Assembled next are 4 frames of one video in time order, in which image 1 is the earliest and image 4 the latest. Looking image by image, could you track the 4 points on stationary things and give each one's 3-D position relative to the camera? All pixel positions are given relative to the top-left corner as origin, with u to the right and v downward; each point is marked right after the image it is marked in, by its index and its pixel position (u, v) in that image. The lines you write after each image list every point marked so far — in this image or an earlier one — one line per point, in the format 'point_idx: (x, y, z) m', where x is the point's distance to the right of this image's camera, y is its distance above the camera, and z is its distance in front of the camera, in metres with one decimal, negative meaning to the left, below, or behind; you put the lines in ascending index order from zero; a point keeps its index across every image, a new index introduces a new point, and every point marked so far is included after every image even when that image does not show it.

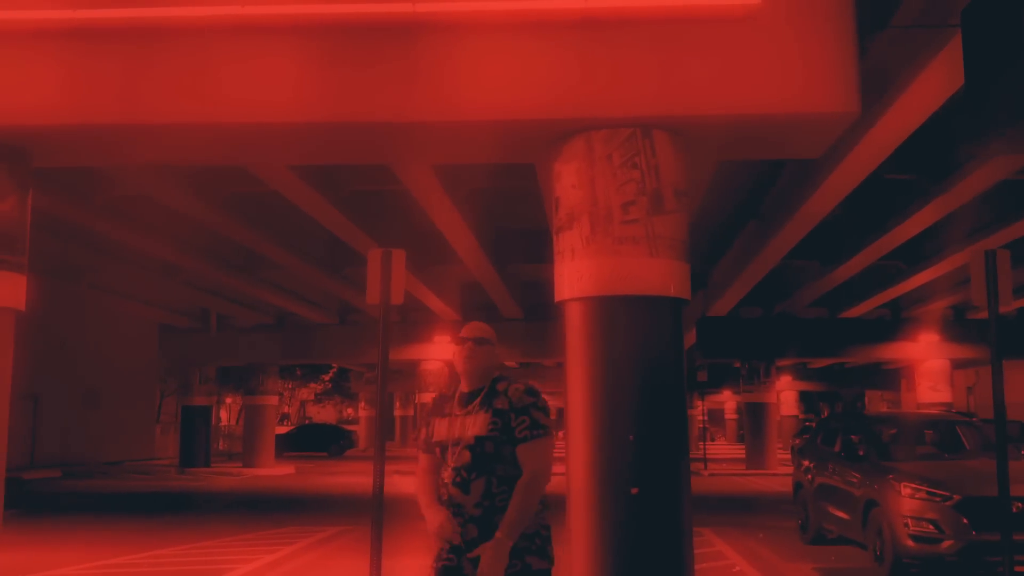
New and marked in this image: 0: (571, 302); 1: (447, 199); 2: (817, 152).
0: (+0.5, -0.1, +7.5) m
1: (-0.9, +1.3, +13.3) m
2: (+2.6, +1.2, +8.3) m
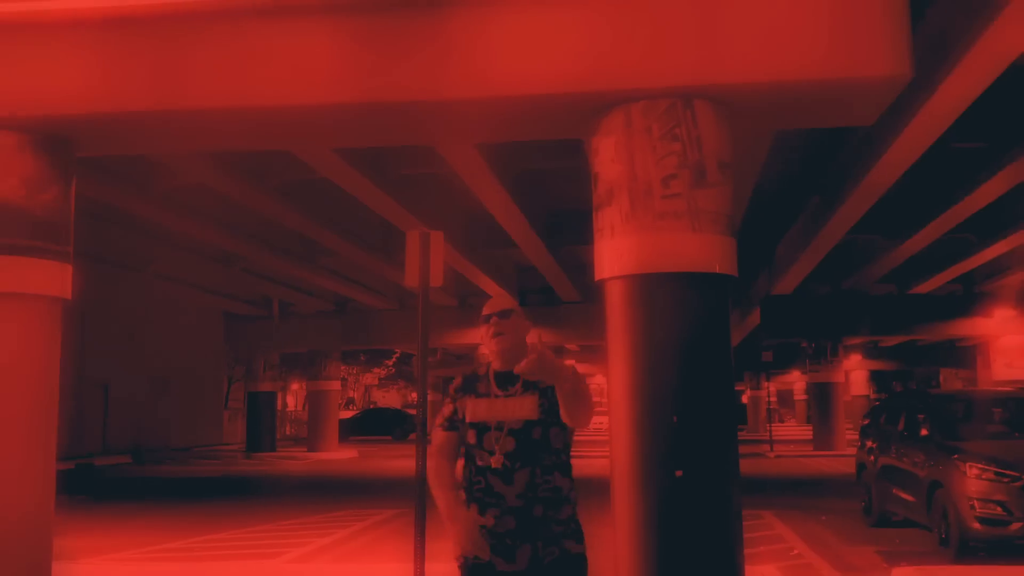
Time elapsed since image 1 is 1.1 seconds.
0: (+0.8, +0.1, +7.3) m
1: (-0.2, +1.5, +13.1) m
2: (+2.9, +1.4, +7.9) m
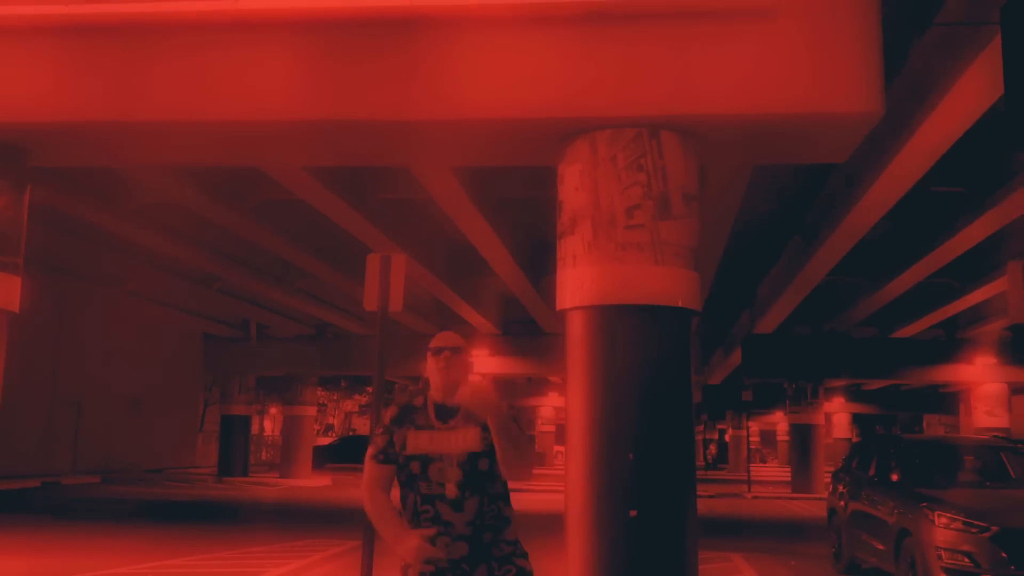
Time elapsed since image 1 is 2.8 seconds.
0: (+0.4, -0.2, +7.1) m
1: (-0.6, +1.1, +13.0) m
2: (+2.7, +1.1, +7.8) m
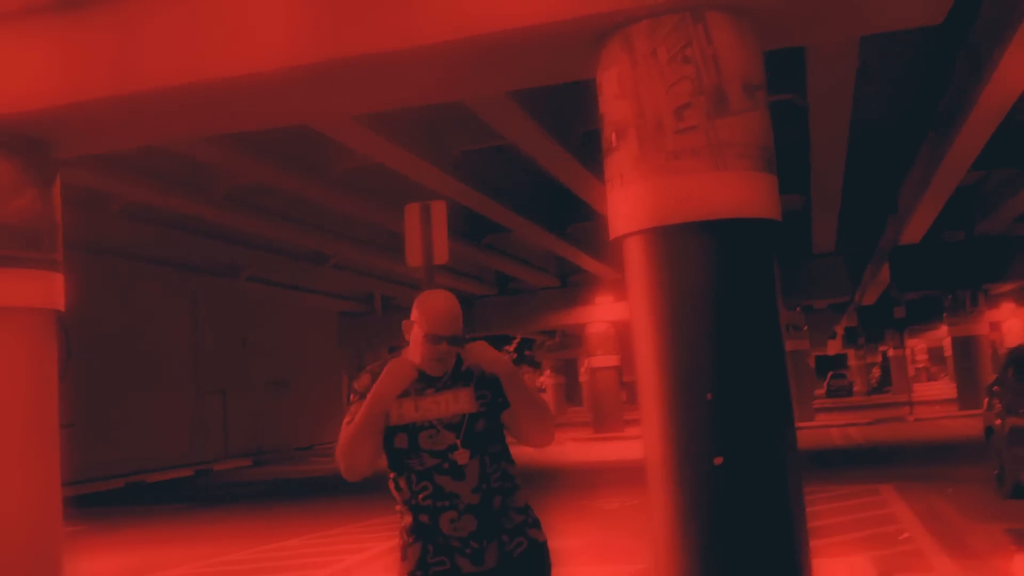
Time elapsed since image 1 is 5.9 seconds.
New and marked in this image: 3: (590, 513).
0: (+0.8, +0.3, +6.2) m
1: (+0.5, +1.8, +12.1) m
2: (+2.9, +1.9, +6.5) m
3: (+1.0, -2.9, +12.3) m
